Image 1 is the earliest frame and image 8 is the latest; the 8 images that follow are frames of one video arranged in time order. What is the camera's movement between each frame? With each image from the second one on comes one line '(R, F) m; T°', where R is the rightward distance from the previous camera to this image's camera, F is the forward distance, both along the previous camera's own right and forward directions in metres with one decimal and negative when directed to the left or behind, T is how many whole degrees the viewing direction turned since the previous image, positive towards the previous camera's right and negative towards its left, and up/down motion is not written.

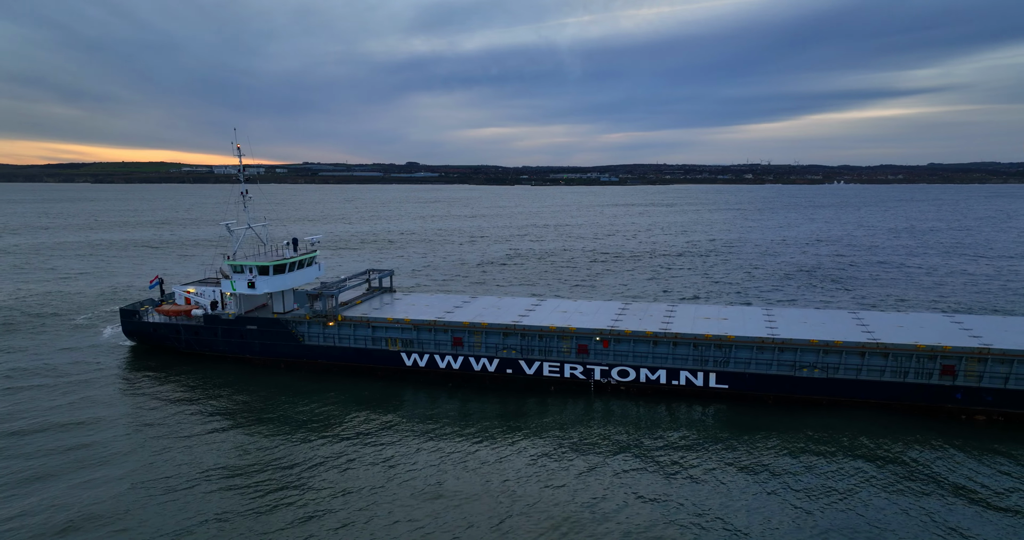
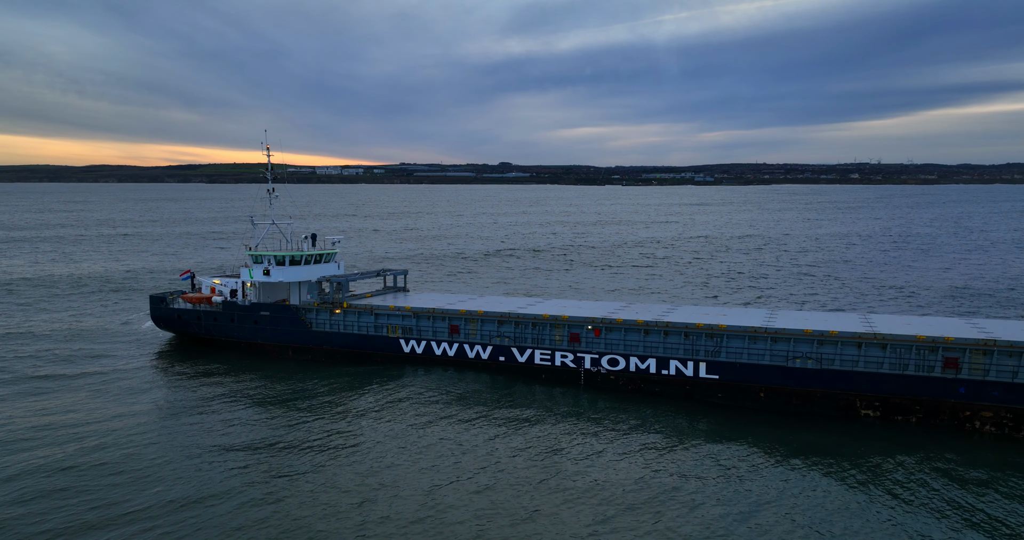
(+4.4, +0.4) m; -7°
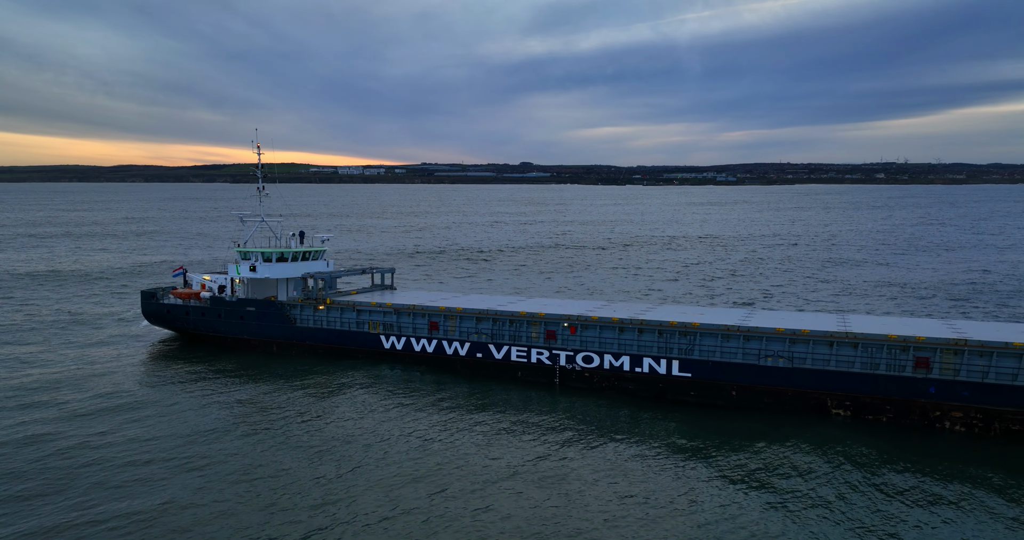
(+2.0, +0.1) m; -2°
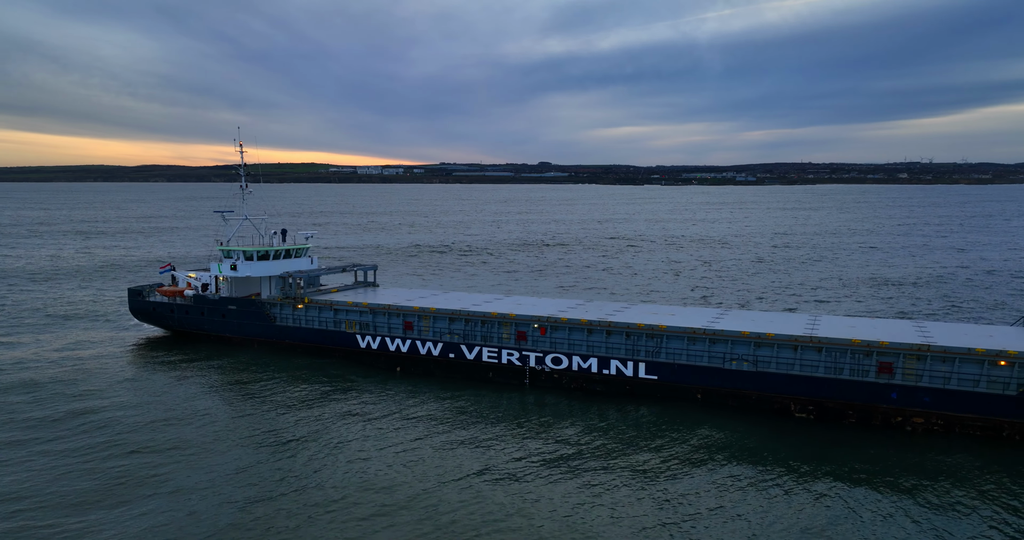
(+2.1, +0.1) m; -2°
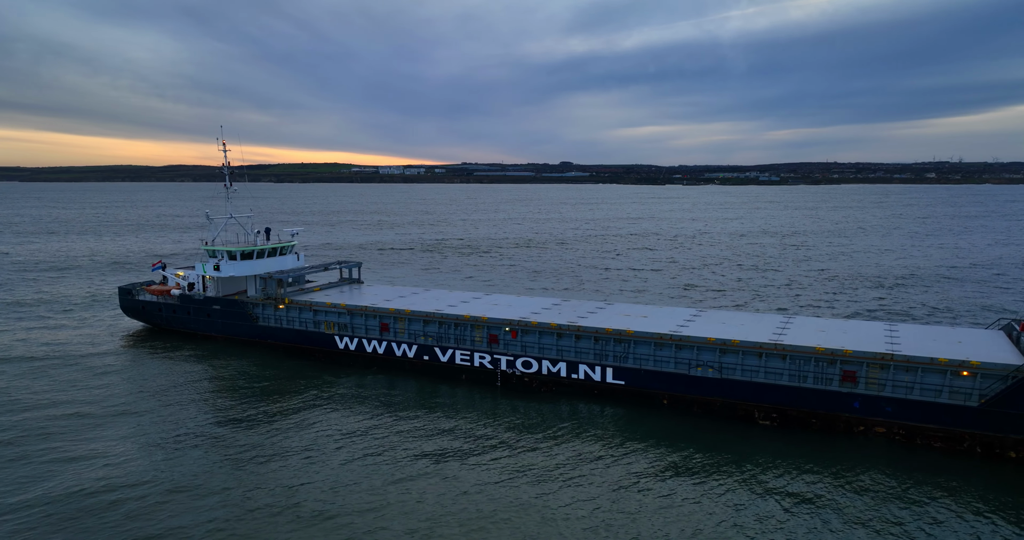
(+2.1, +0.2) m; -2°
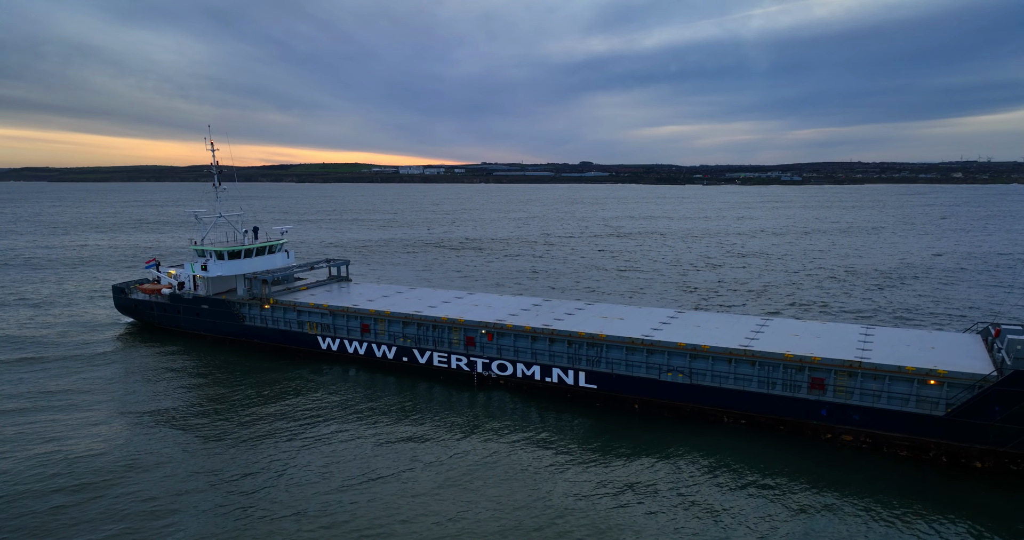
(+1.8, +0.2) m; -2°
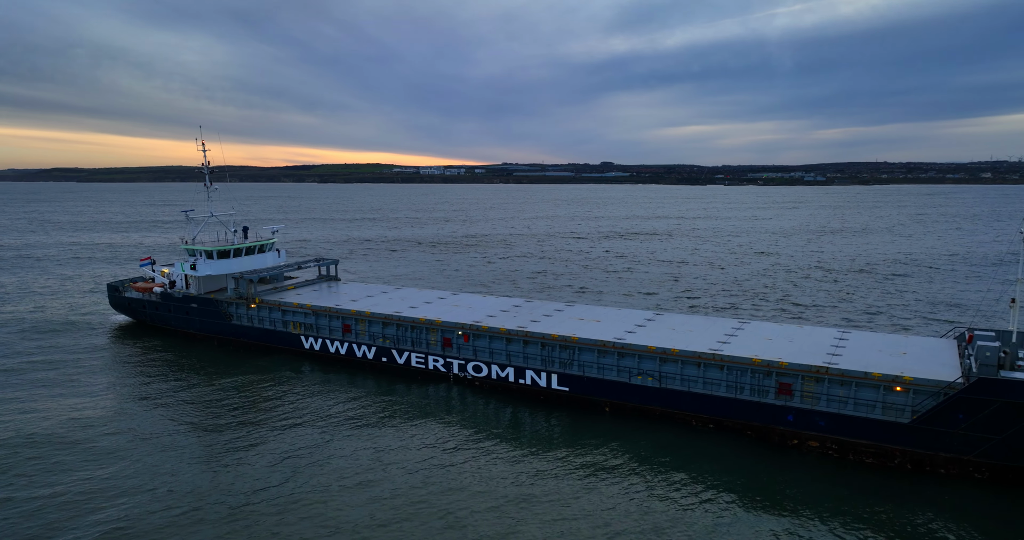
(+1.8, +0.2) m; -2°
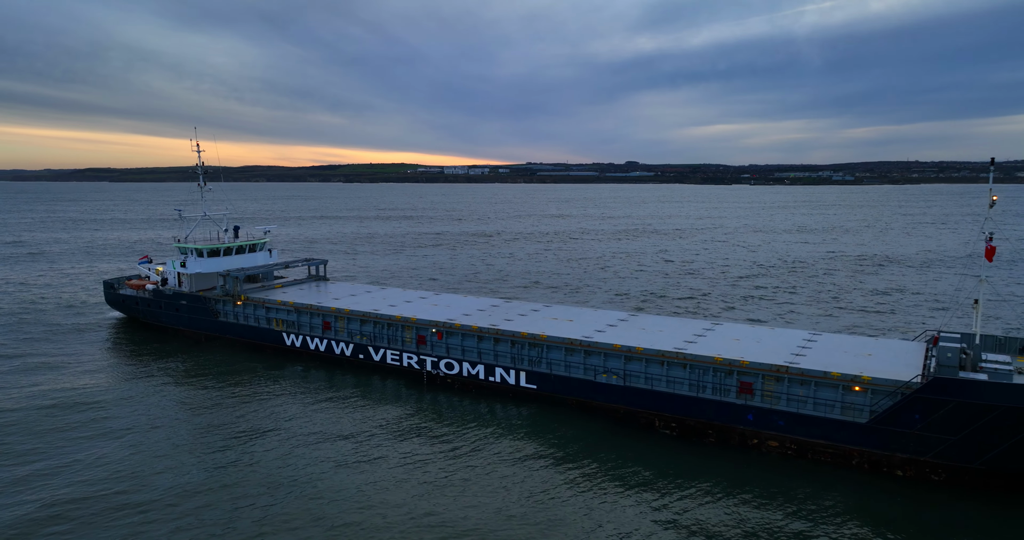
(+2.1, +0.2) m; -2°
